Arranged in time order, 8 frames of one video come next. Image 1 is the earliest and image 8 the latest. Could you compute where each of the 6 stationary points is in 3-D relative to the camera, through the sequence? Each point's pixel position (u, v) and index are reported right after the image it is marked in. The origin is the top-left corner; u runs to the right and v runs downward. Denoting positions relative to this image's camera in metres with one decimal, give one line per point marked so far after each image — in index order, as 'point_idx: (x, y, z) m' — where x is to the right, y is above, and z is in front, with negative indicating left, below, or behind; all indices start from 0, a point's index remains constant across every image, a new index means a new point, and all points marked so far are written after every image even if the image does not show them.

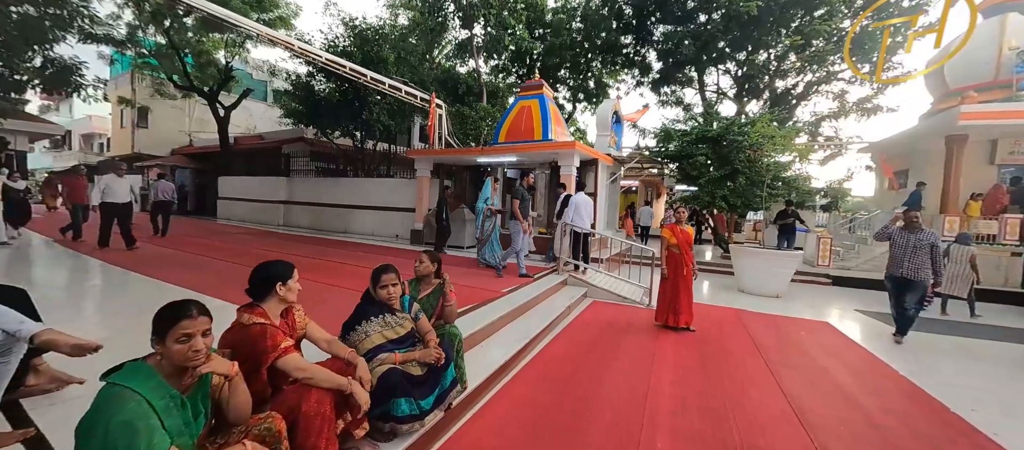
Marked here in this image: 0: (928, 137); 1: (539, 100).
0: (+10.6, +2.3, +9.2) m
1: (+0.7, +3.4, +9.8) m
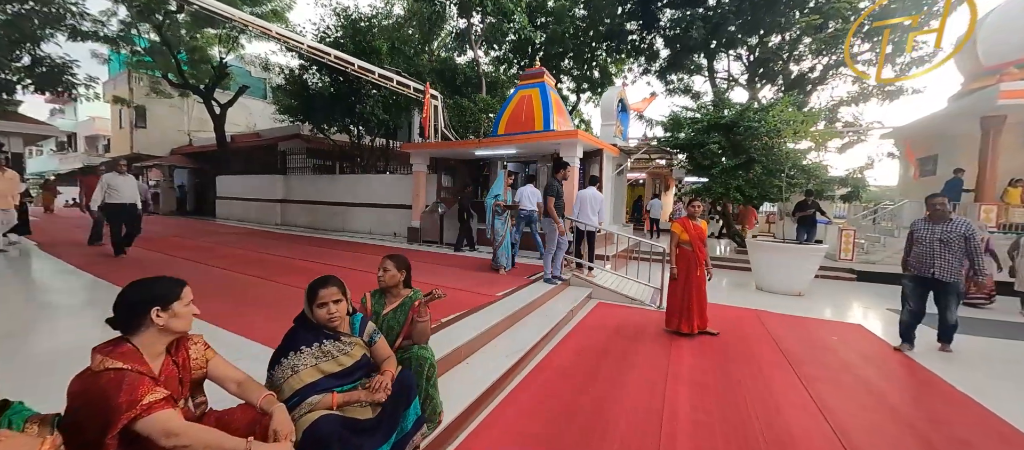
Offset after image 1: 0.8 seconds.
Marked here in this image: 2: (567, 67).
0: (+10.6, +2.5, +8.6) m
1: (+0.7, +3.5, +9.3) m
2: (+2.7, +7.4, +17.1) m
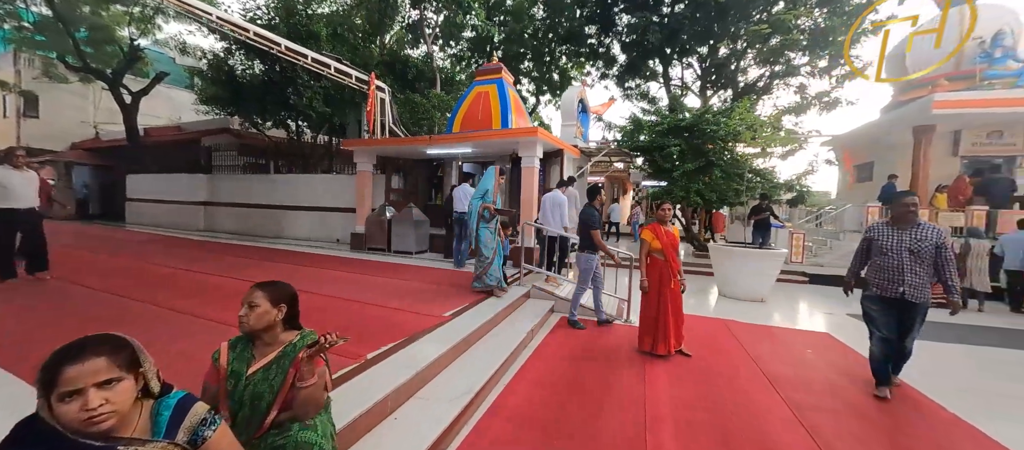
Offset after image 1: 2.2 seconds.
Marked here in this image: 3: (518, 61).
0: (+9.6, +2.4, +9.1) m
1: (-0.3, +3.4, +8.7) m
2: (+0.7, +7.2, +16.8) m
3: (+0.3, +7.3, +16.2) m
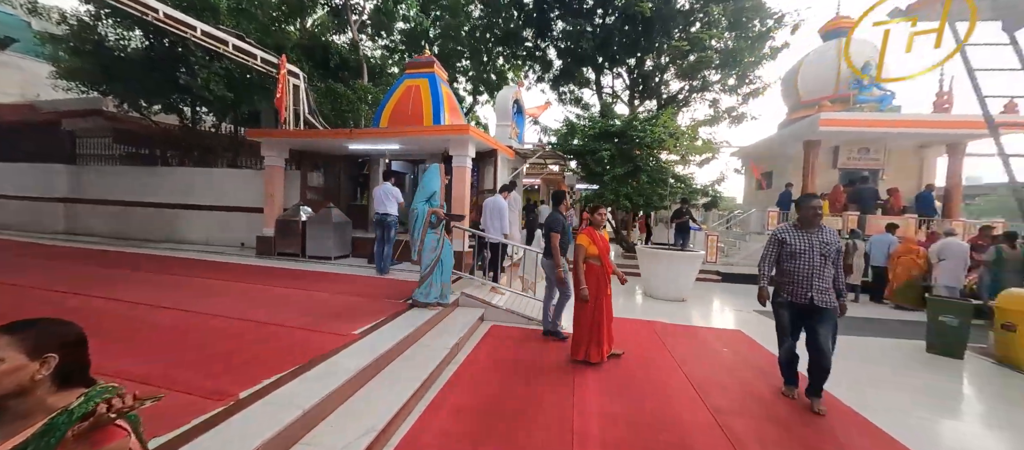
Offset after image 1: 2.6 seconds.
0: (+7.8, +2.4, +10.2) m
1: (-1.9, +3.3, +8.3) m
2: (-2.1, +7.1, +16.4) m
3: (-2.5, +7.3, +15.8) m
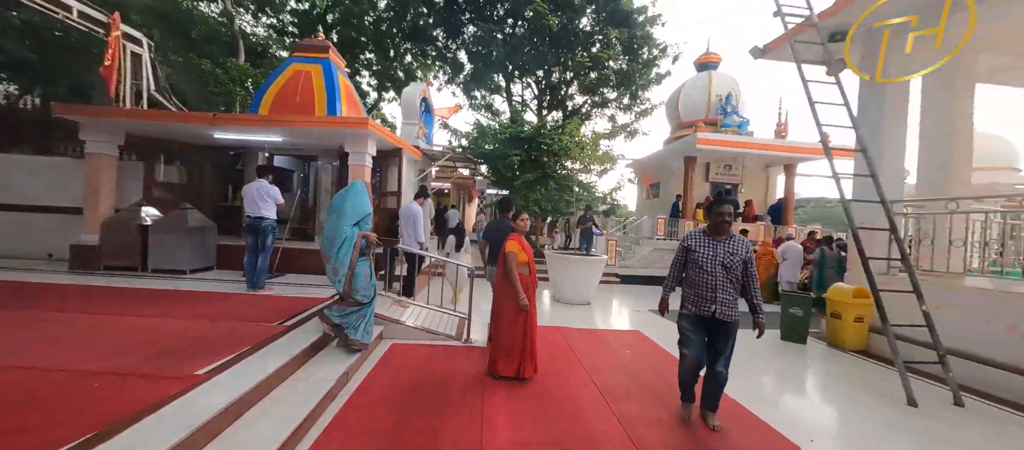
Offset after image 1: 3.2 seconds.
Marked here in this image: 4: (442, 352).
0: (+5.1, +2.2, +11.6) m
1: (-3.8, +3.2, +7.3) m
2: (-6.0, +6.9, +15.2) m
3: (-6.2, +7.1, +14.5) m
4: (-0.8, -1.4, +4.1) m
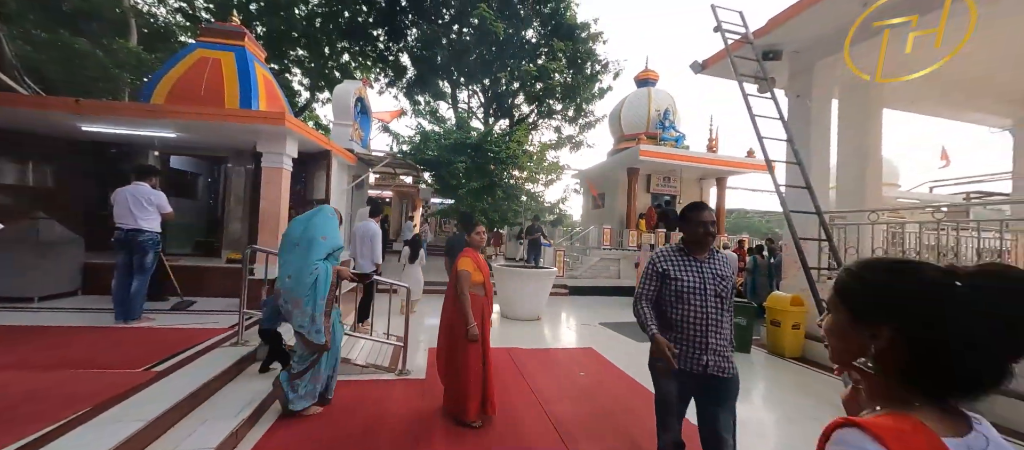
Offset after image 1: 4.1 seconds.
0: (+3.4, +1.9, +11.8) m
1: (-4.8, +3.0, +6.4) m
2: (-8.2, +6.5, +13.9) m
3: (-8.3, +6.6, +13.2) m
4: (-1.3, -1.5, +3.5) m
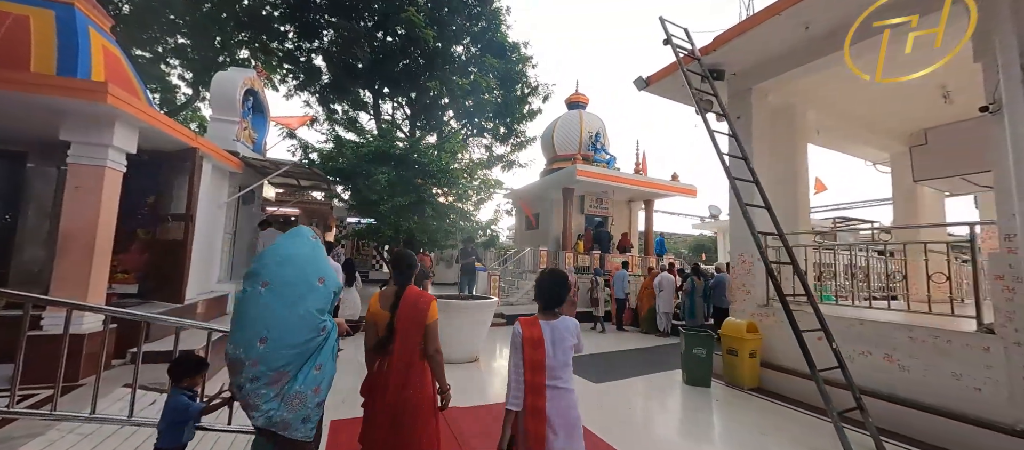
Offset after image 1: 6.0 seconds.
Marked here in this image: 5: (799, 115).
0: (+1.2, +1.2, +11.5) m
1: (-5.7, +2.7, +4.6) m
2: (-10.6, +5.8, +11.5) m
3: (-10.5, +6.0, +10.8) m
4: (-1.7, -1.7, +2.2) m
5: (+4.5, +1.7, +5.7) m
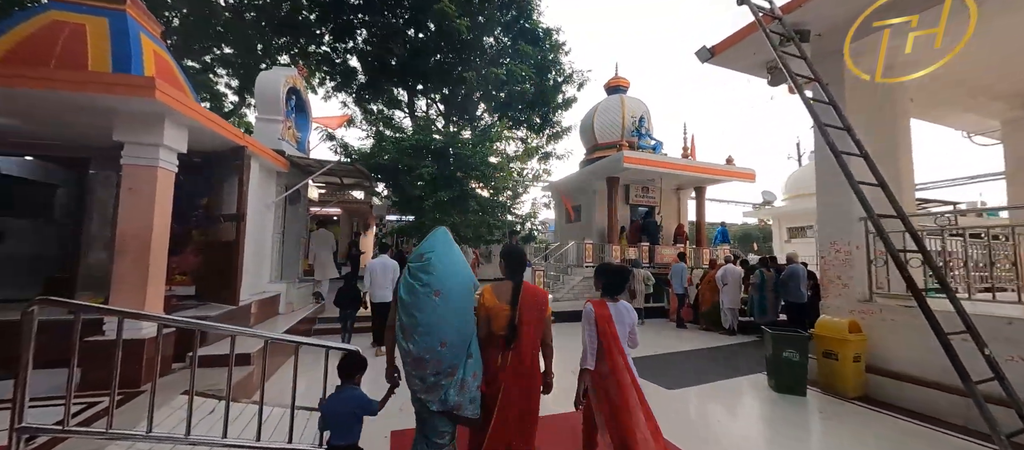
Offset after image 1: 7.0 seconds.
0: (+2.4, +1.4, +11.0) m
1: (-5.1, +2.6, +4.7) m
2: (-9.4, +5.7, +11.9) m
3: (-9.4, +5.9, +11.2) m
4: (-1.2, -1.7, +2.0) m
5: (+5.2, +2.0, +4.9) m
